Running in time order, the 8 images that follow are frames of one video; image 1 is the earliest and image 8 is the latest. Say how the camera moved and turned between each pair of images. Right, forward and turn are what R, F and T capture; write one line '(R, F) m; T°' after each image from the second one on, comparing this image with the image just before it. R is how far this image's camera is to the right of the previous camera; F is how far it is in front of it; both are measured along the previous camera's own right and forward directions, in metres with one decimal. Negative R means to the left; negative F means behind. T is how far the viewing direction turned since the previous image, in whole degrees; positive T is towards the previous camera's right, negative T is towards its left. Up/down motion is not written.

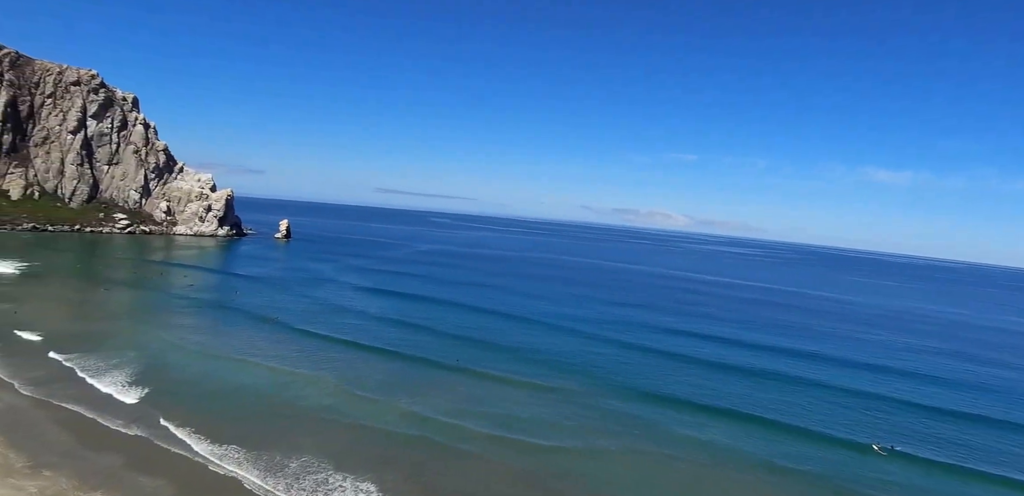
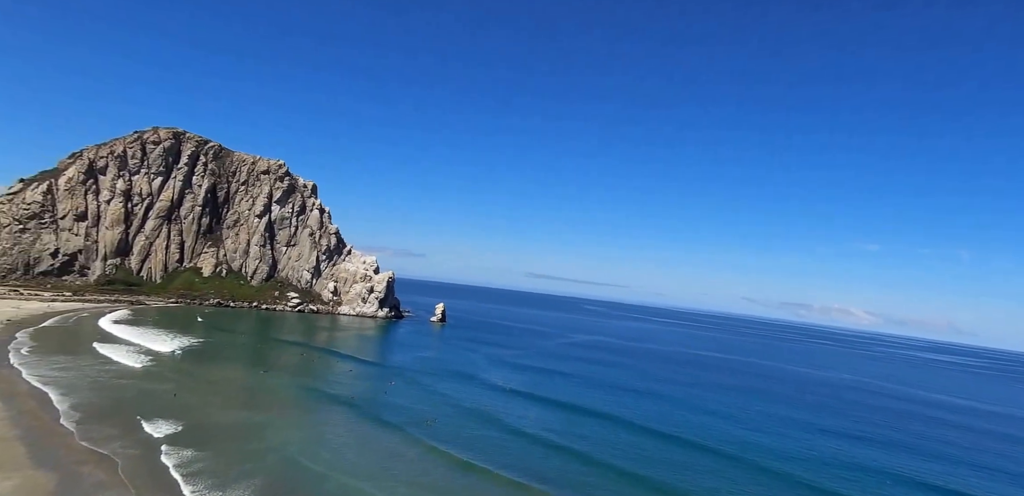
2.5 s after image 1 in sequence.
(-1.8, +5.7) m; -13°
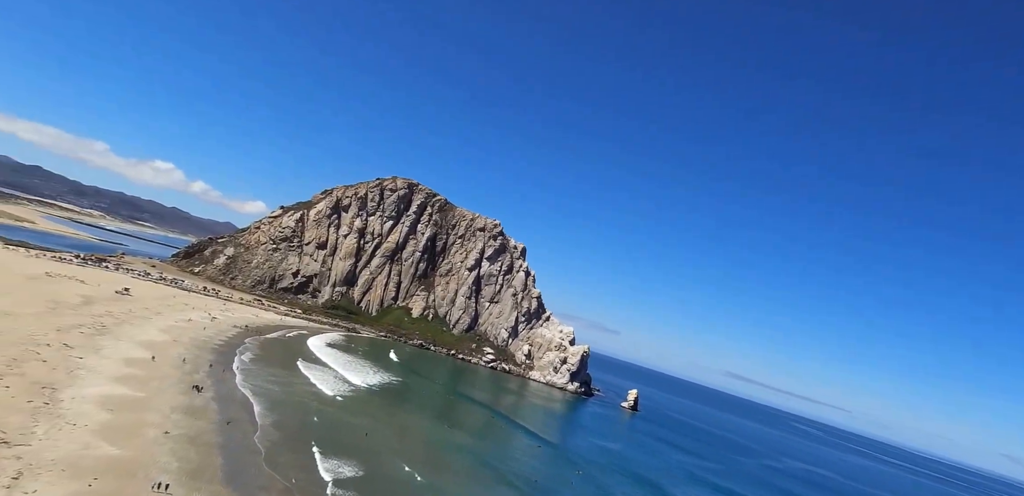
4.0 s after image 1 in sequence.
(-1.4, +3.3) m; -18°
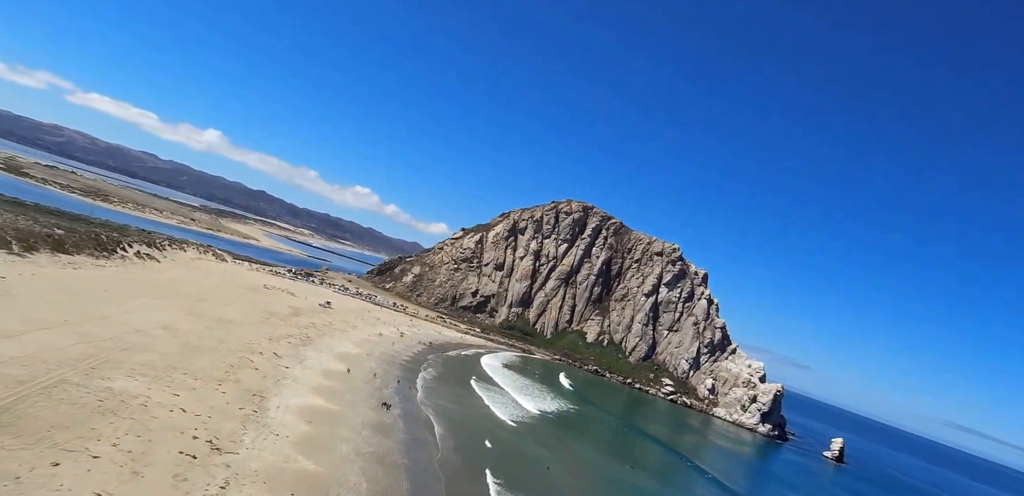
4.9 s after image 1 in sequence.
(-1.2, +2.1) m; -15°
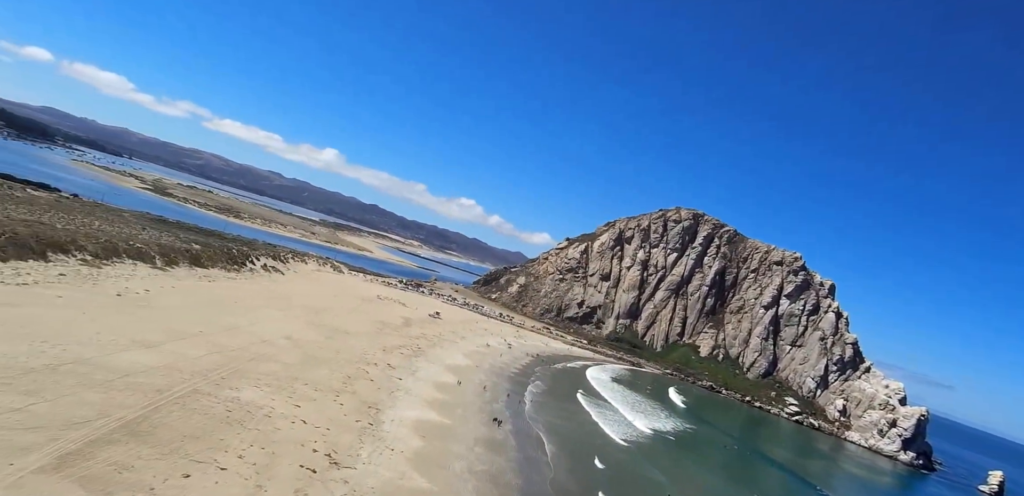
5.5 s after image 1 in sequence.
(-0.5, +1.0) m; -9°
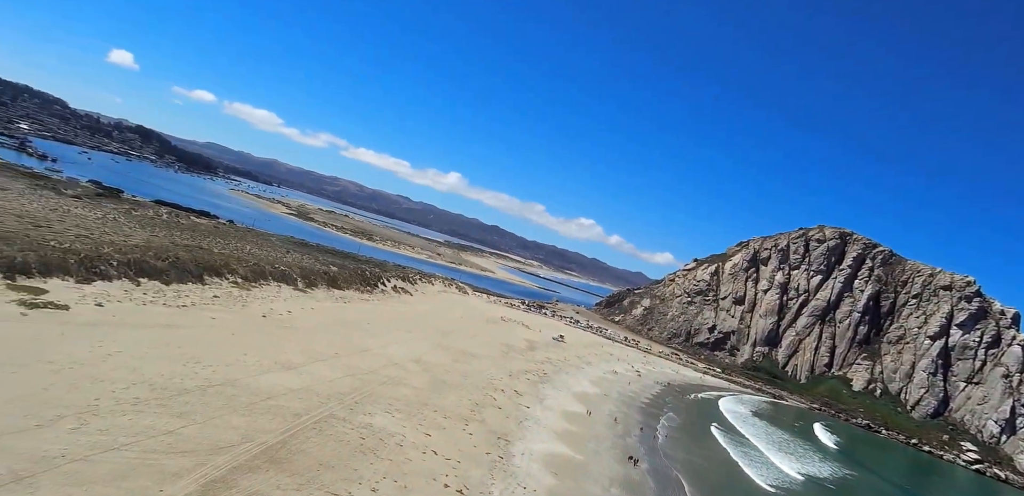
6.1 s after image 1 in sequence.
(-0.8, +1.6) m; -10°
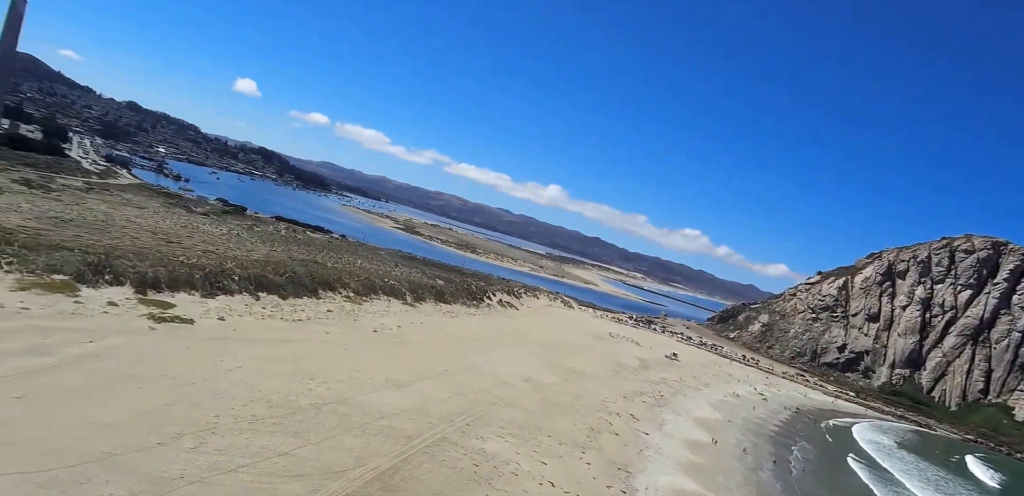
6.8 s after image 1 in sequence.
(-1.0, +2.3) m; -9°
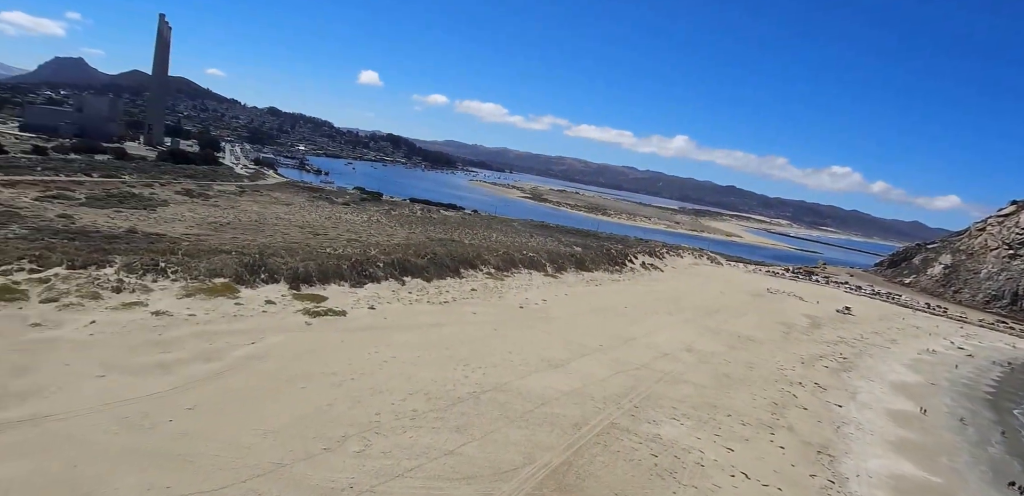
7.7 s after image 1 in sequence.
(-1.3, +3.1) m; -11°
